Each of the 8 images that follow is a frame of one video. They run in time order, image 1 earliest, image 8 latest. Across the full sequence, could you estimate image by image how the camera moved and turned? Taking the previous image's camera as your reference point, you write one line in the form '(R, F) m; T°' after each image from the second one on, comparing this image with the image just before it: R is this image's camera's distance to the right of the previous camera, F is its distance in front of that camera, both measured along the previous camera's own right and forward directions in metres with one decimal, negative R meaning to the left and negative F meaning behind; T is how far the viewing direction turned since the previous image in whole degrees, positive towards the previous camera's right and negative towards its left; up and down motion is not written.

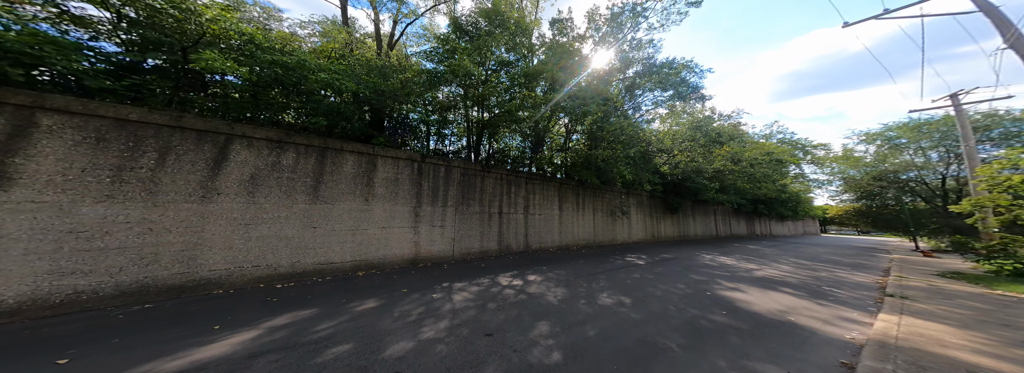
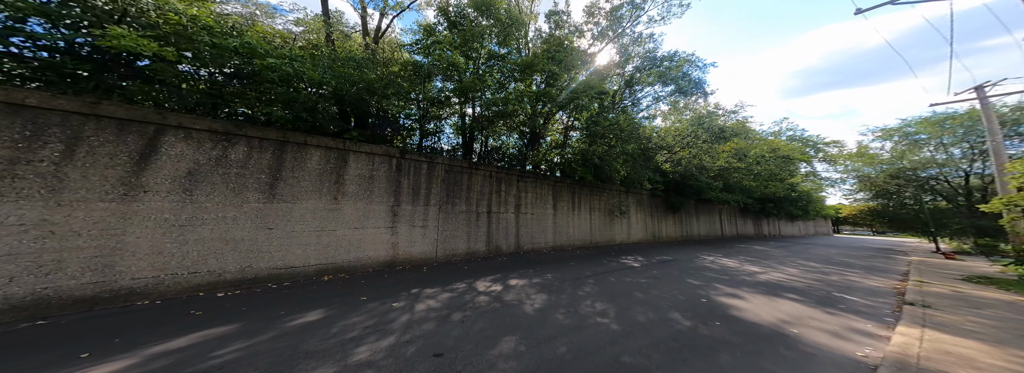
(+0.5, +0.4) m; -1°
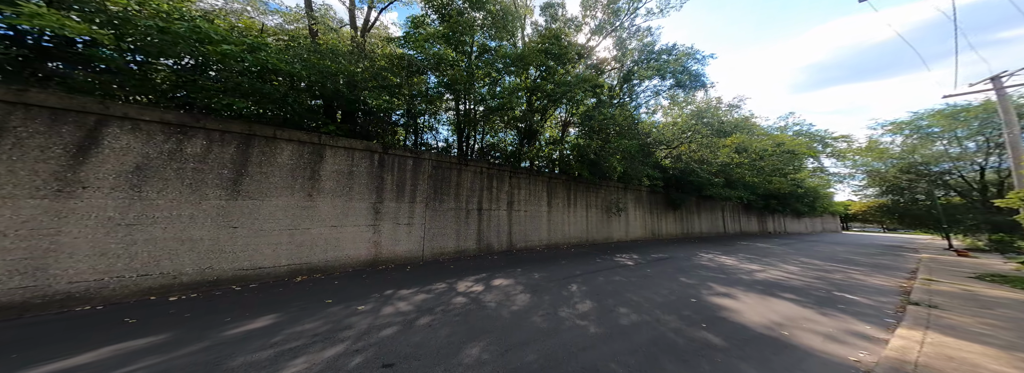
(+0.5, +0.2) m; -1°
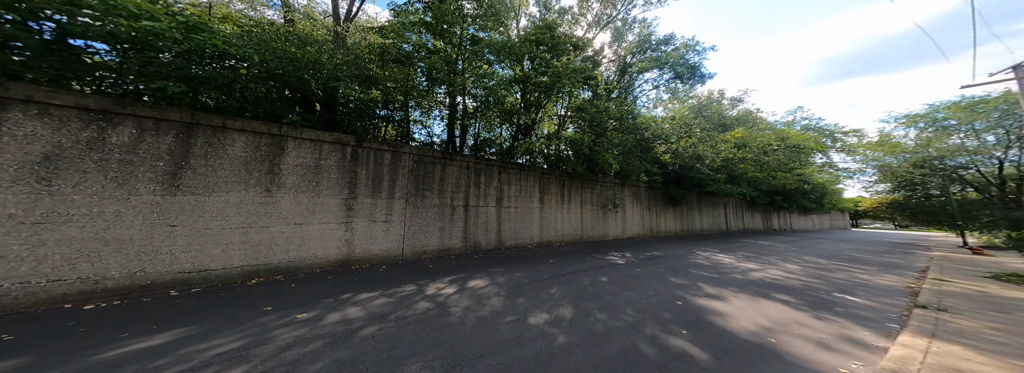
(+0.6, +0.3) m; -1°
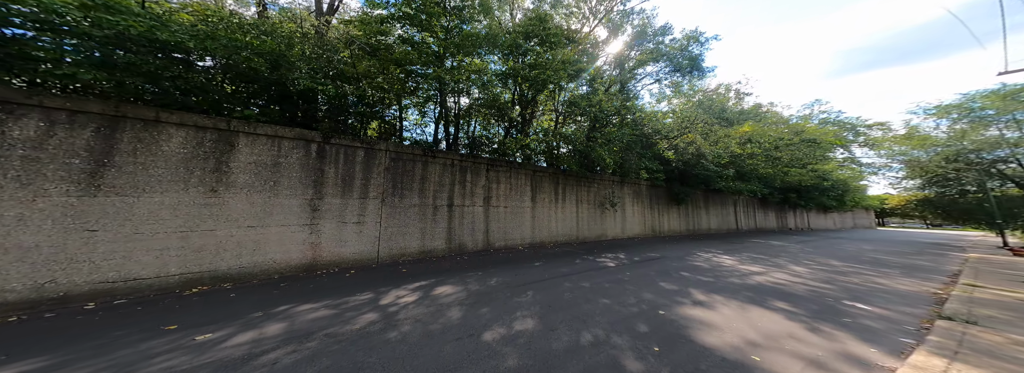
(+0.7, +0.3) m; -2°
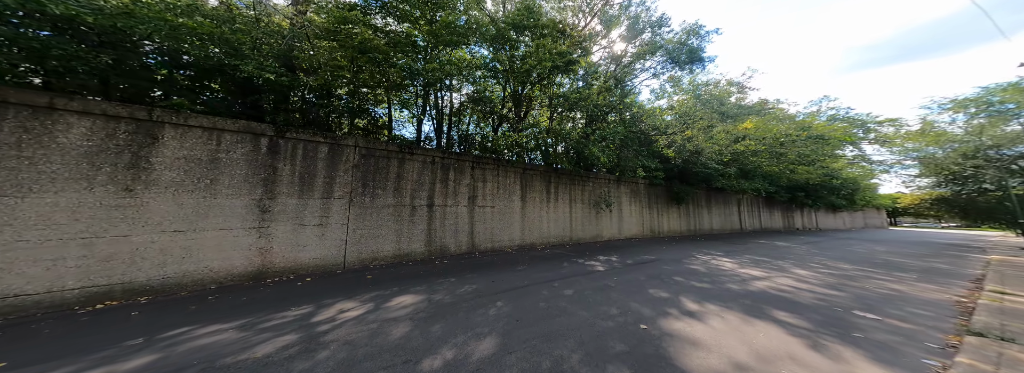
(+0.6, +0.4) m; -1°
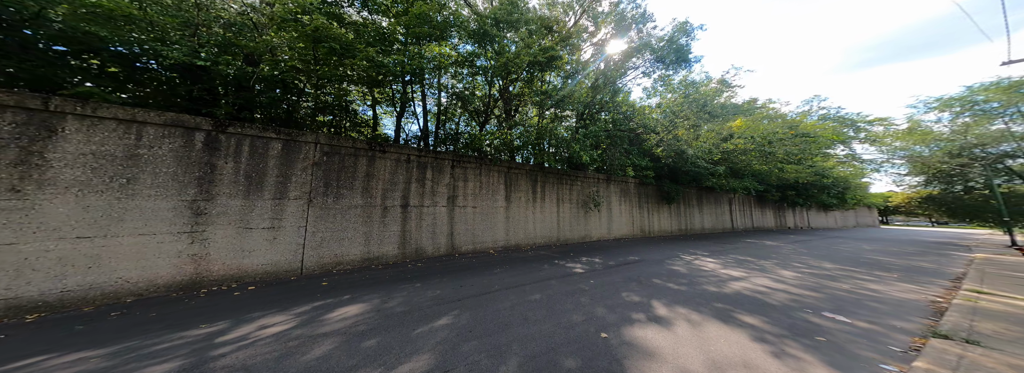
(+0.6, +0.1) m; 0°
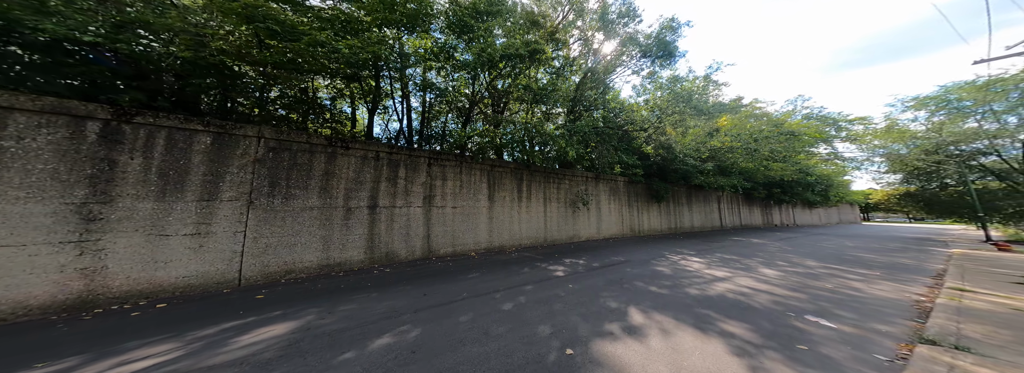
(+0.5, +0.3) m; +1°
